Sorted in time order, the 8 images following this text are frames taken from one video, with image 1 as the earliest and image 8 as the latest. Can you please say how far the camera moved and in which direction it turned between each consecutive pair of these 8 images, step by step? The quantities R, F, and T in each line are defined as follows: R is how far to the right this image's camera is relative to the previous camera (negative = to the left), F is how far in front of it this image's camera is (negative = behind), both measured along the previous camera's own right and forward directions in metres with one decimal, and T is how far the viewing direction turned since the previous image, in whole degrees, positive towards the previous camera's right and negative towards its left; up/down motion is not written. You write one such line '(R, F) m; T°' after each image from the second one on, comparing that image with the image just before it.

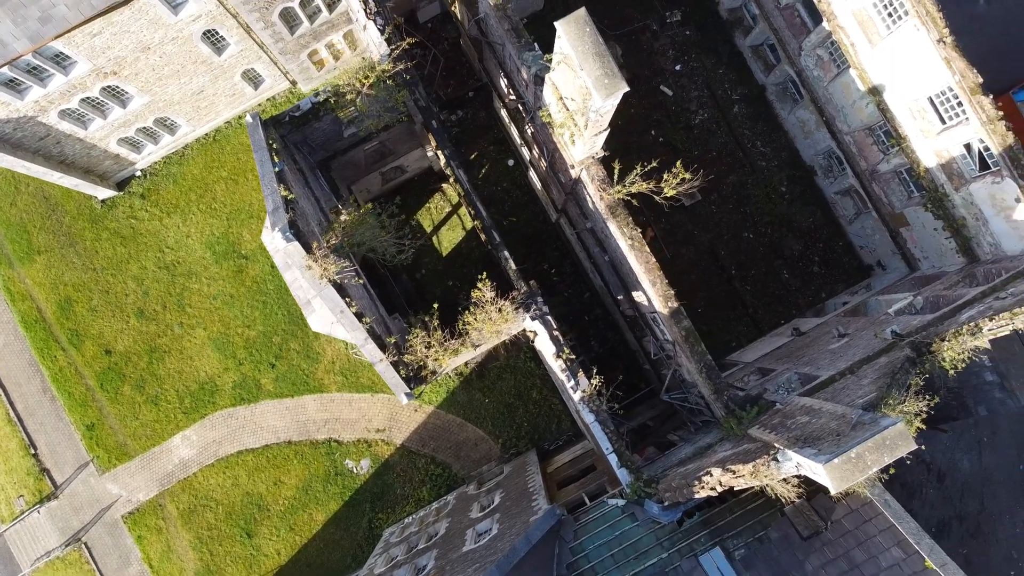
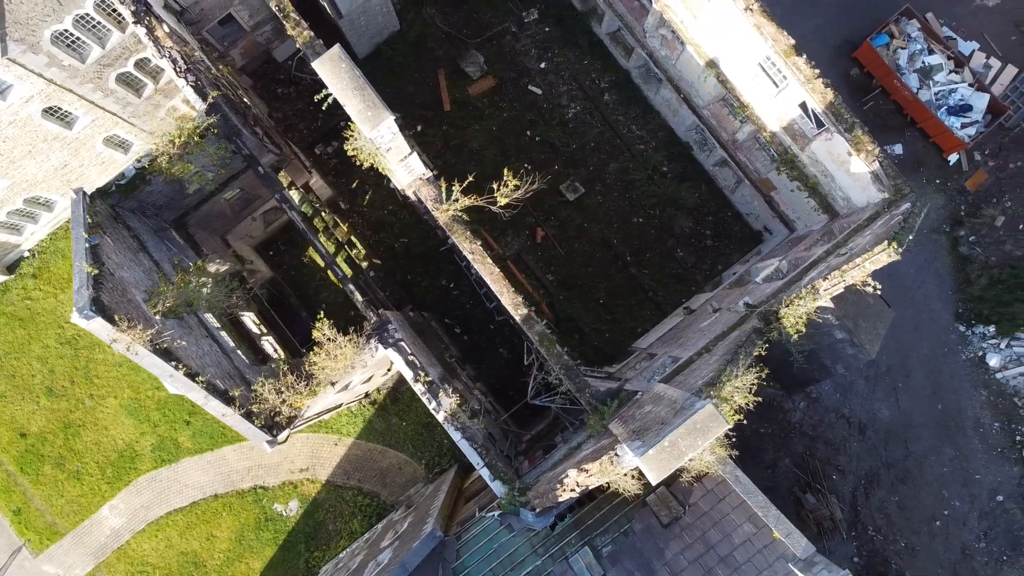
(+2.3, 0.0) m; 0°
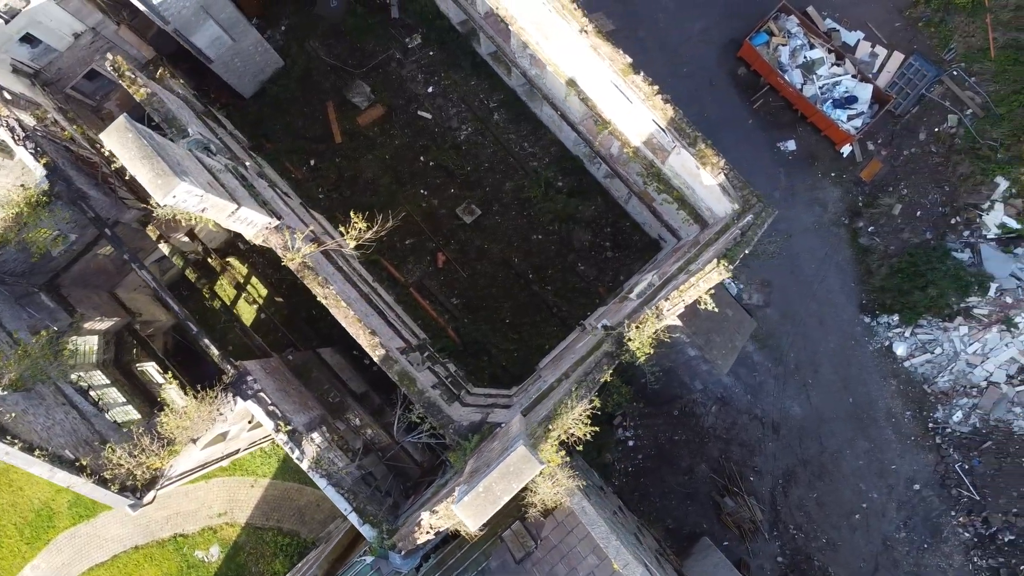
(+2.2, 0.0) m; 0°
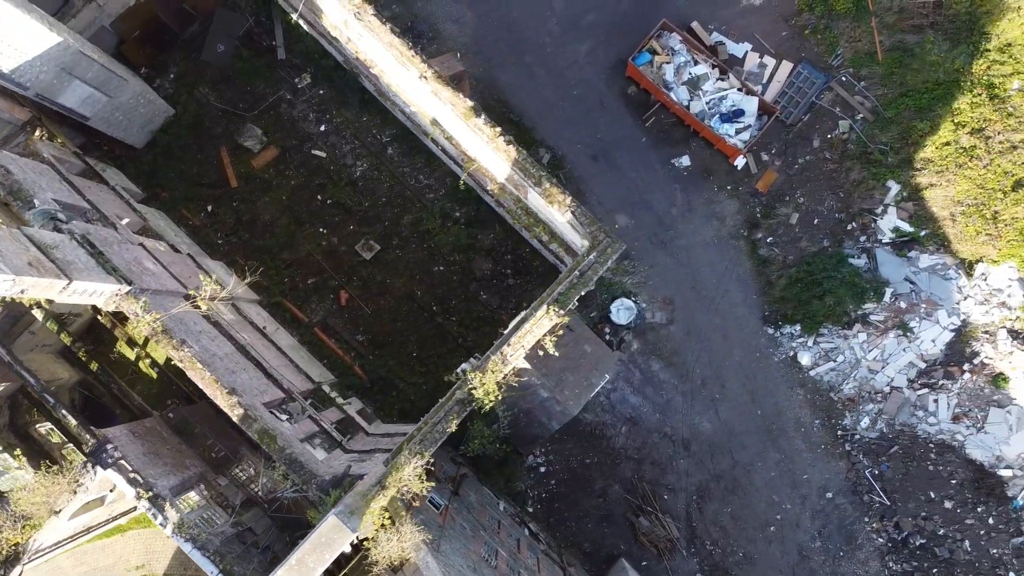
(+2.2, 0.0) m; 0°
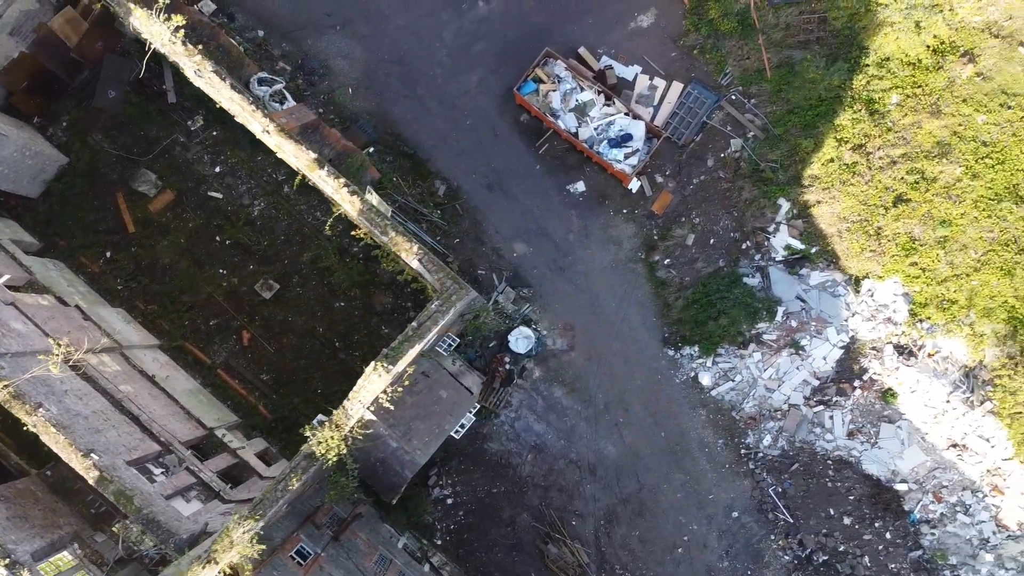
(+2.3, 0.0) m; 0°
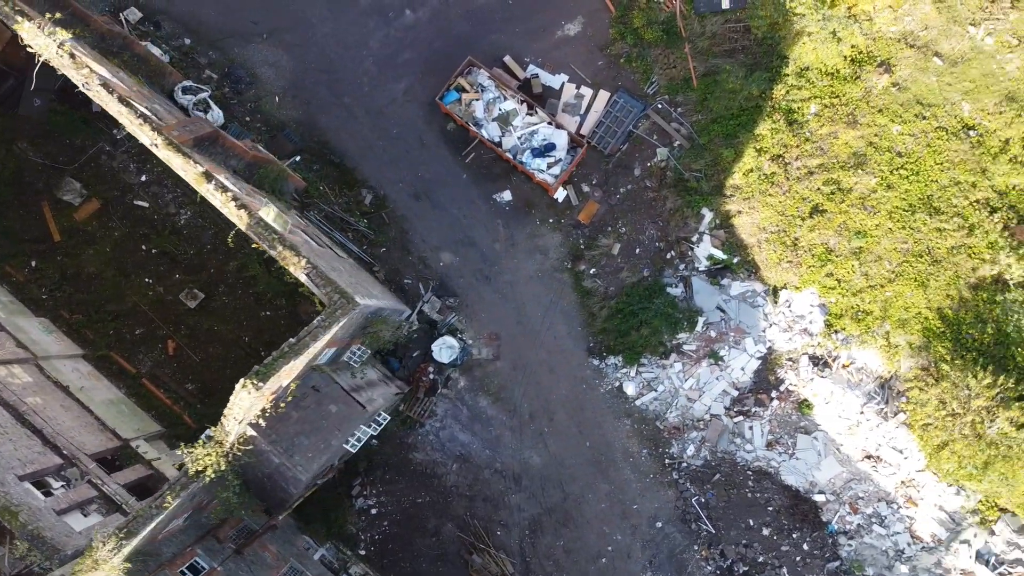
(+1.7, 0.0) m; 0°
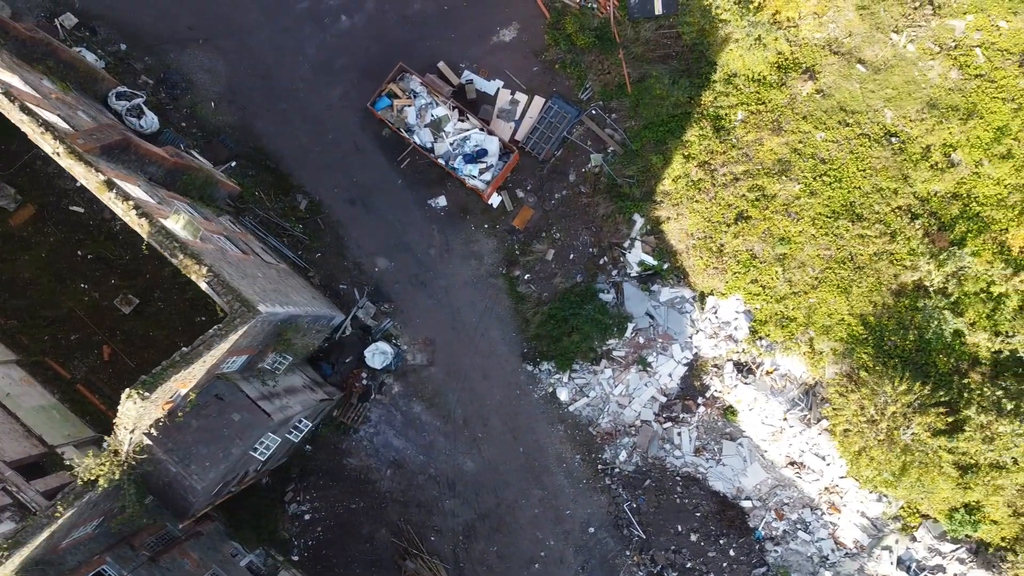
(+1.5, 0.0) m; 0°
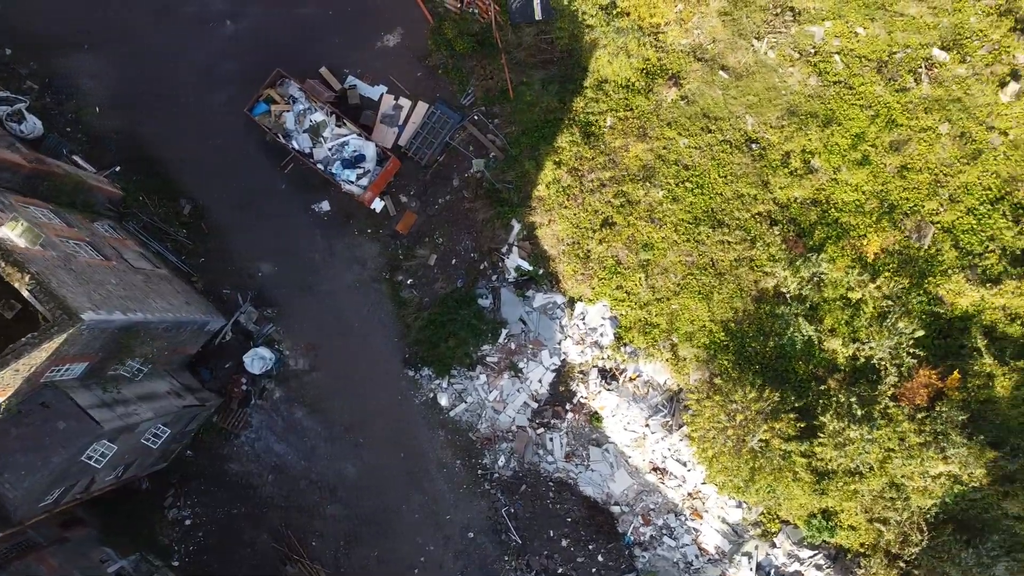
(+2.7, 0.0) m; 0°
